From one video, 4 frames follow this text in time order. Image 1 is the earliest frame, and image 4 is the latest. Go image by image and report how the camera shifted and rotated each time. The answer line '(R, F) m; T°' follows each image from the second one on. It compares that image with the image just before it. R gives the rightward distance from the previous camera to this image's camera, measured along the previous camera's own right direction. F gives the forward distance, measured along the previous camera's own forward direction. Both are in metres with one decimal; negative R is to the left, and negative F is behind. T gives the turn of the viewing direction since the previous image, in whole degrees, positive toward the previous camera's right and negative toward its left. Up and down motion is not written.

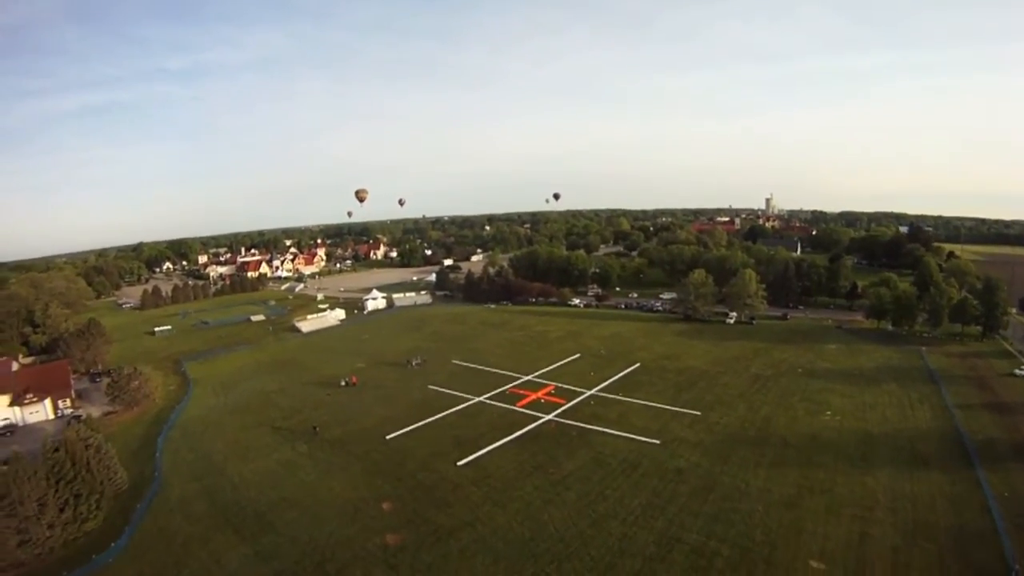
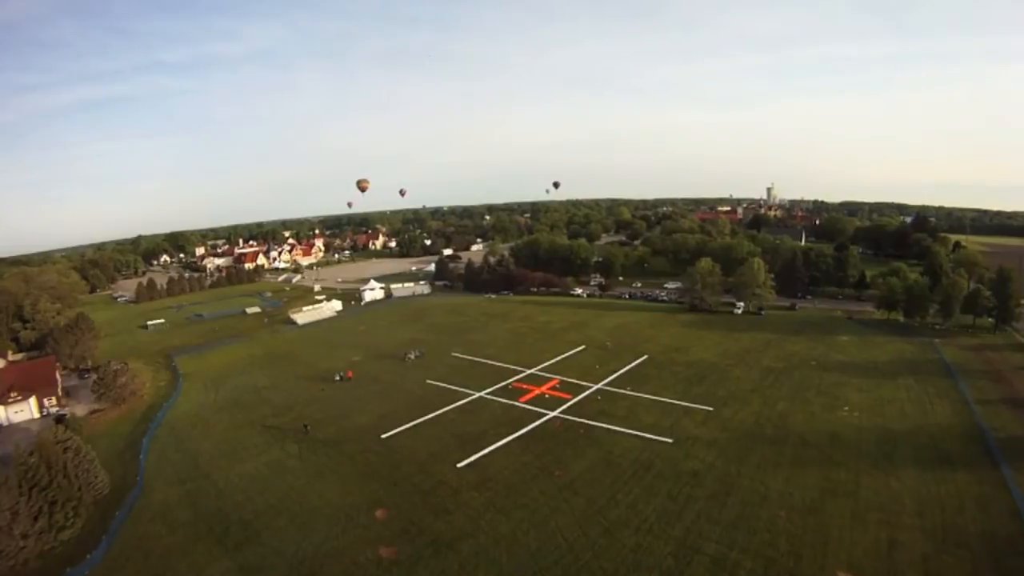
(-0.1, +1.4) m; 0°
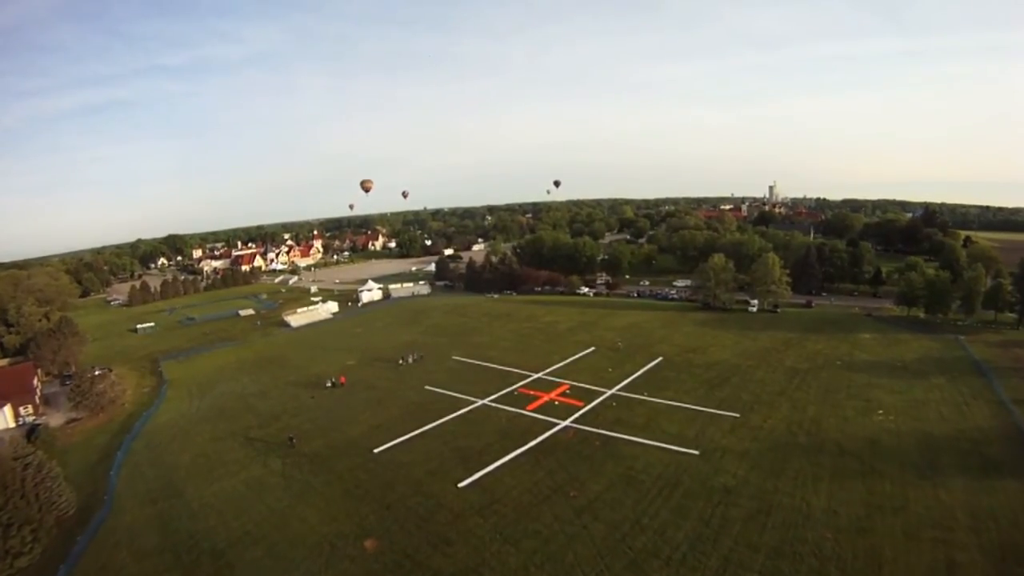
(-0.2, +2.1) m; 0°
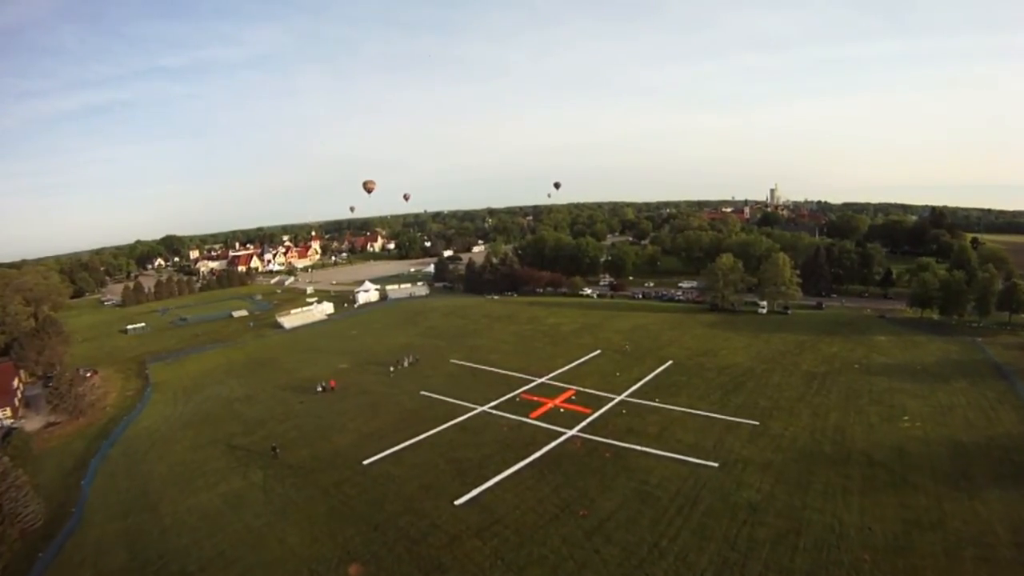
(-0.1, +1.5) m; 0°
